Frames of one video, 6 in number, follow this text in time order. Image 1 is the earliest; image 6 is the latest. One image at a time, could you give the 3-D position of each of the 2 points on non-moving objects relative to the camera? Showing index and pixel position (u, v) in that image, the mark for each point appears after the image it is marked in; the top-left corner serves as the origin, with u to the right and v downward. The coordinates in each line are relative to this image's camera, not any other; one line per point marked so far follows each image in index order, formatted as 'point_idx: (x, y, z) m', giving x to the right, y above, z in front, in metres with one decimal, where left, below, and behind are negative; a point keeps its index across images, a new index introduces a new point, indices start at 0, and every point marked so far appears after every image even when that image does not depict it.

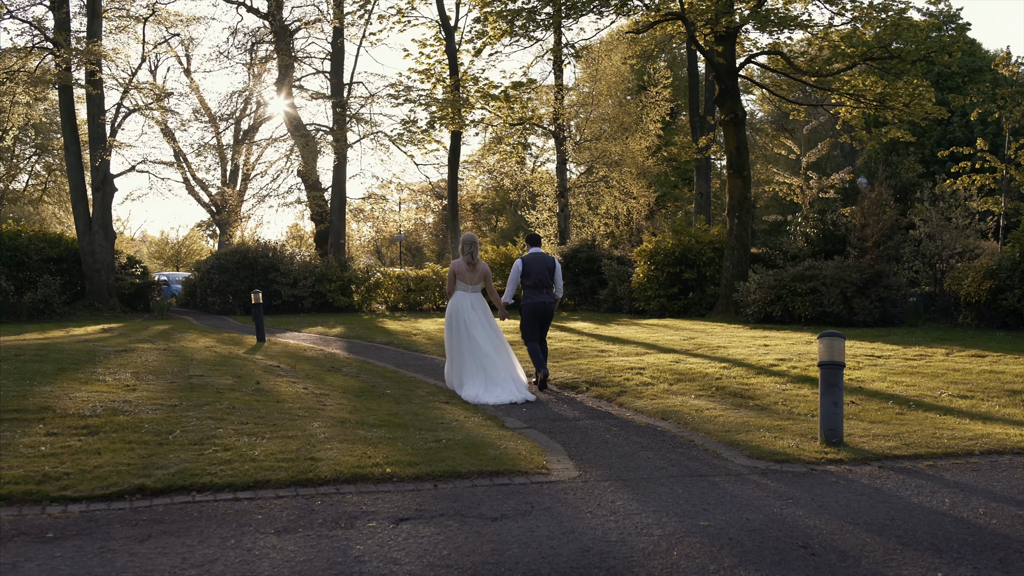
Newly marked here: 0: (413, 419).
0: (-0.9, -1.2, +8.0) m
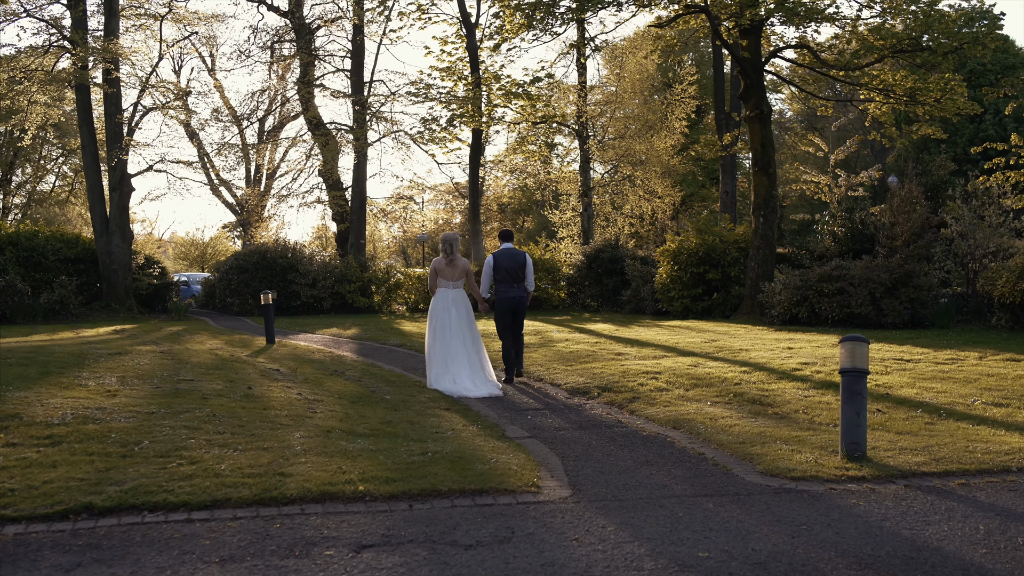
0: (-1.0, -1.2, +7.5) m
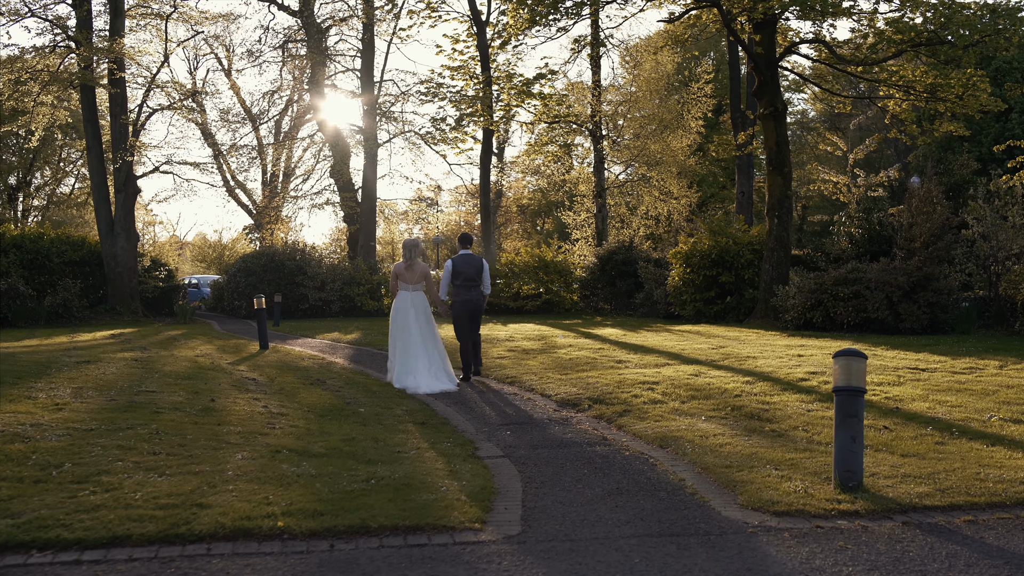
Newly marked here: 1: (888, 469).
0: (-1.2, -1.3, +7.0) m
1: (+2.7, -1.3, +6.0) m
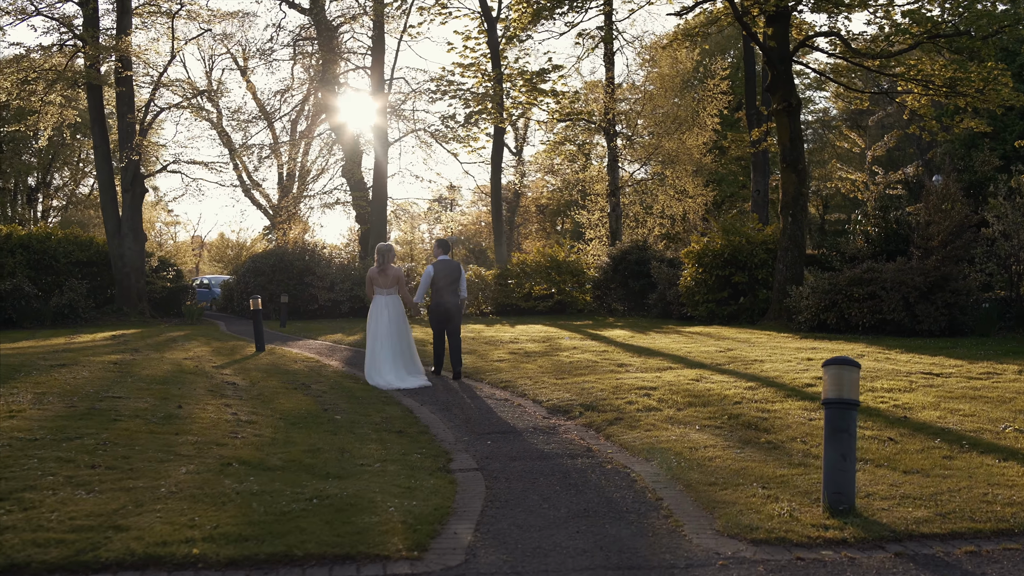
0: (-1.4, -1.3, +6.5) m
1: (+2.4, -1.3, +5.5) m
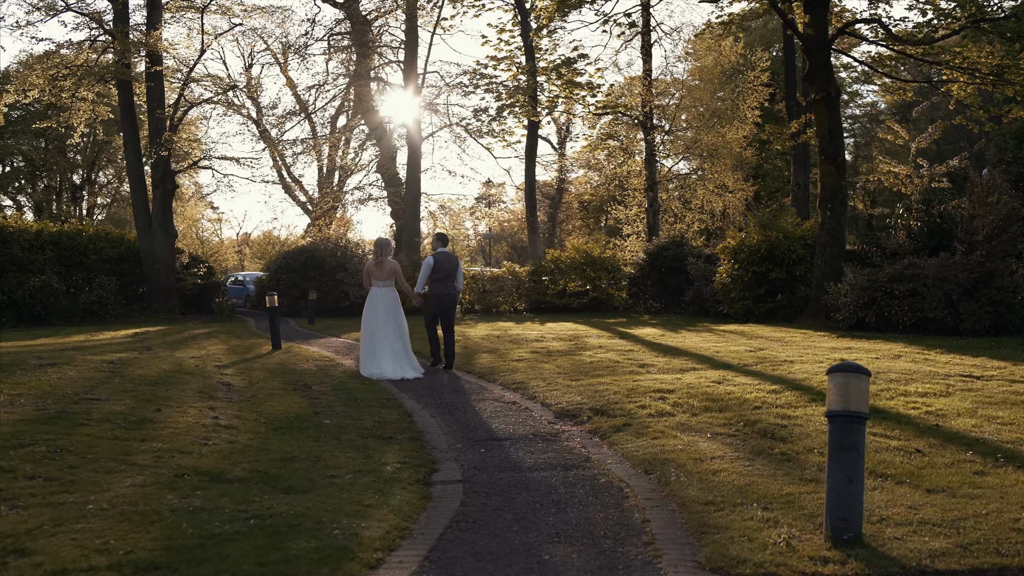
0: (-1.5, -1.3, +6.1) m
1: (+2.2, -1.3, +4.8) m
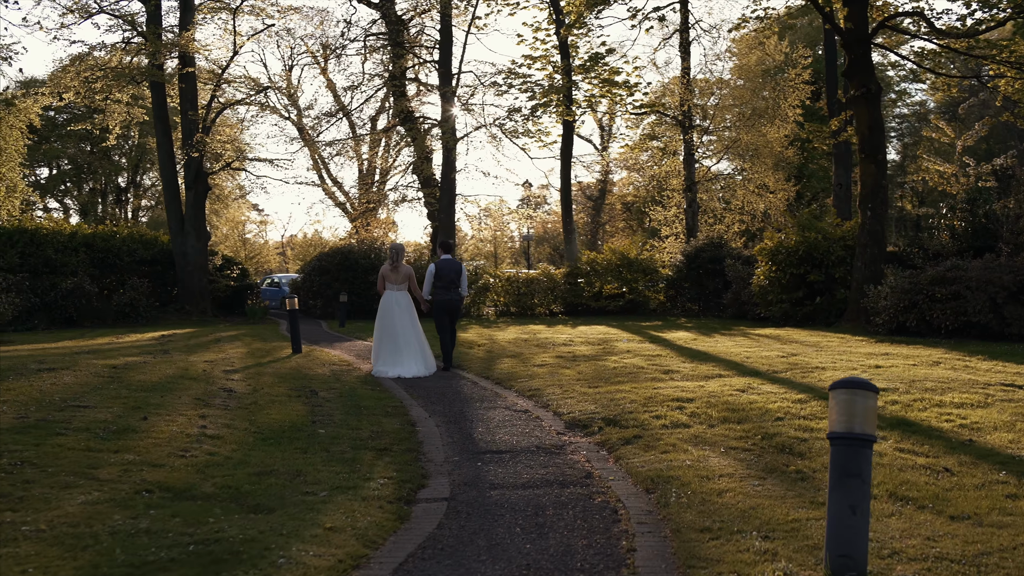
0: (-1.6, -1.3, +5.7) m
1: (+2.1, -1.3, +4.3) m
